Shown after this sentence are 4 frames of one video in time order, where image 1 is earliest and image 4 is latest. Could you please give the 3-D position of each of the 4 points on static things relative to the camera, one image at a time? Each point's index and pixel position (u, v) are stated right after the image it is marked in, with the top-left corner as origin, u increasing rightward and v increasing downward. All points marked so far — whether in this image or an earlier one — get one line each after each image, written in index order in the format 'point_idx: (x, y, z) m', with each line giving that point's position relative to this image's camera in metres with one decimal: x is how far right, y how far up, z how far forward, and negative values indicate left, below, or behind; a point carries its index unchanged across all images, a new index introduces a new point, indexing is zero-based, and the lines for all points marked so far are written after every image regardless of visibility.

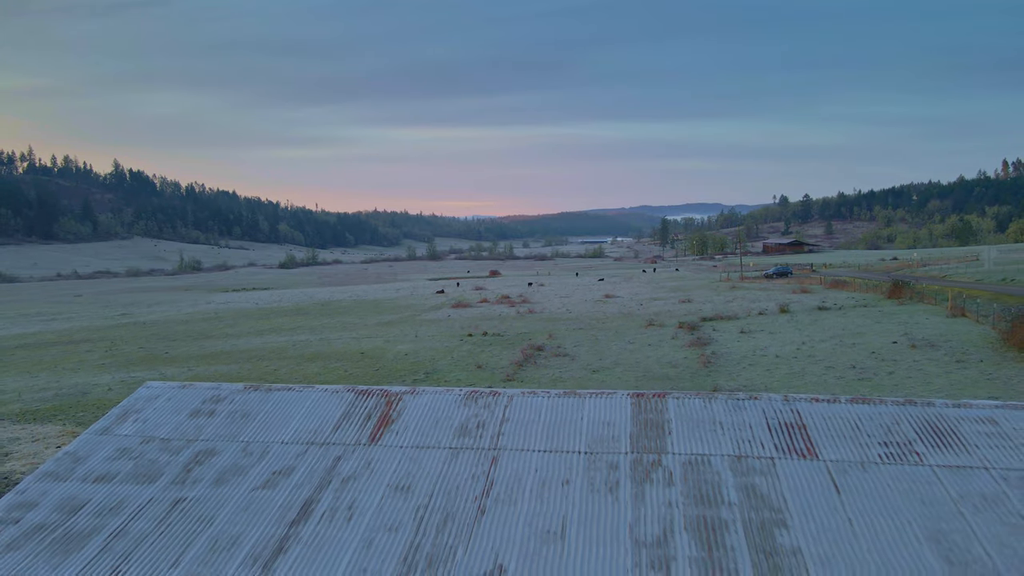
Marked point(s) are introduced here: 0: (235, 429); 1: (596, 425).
0: (-3.2, -1.6, +7.9) m
1: (+0.9, -1.5, +7.3) m
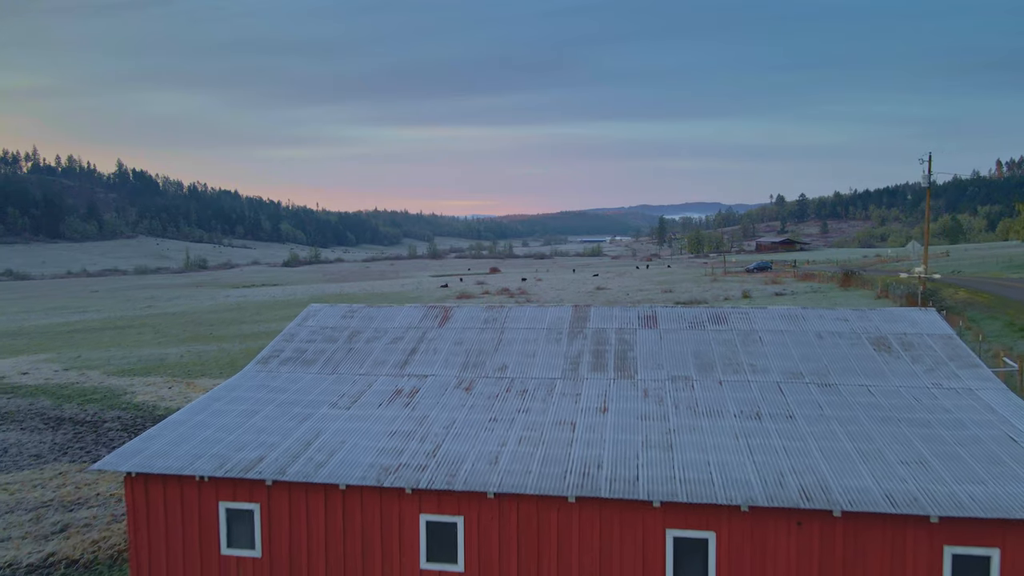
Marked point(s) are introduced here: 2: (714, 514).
0: (-3.2, -0.8, +15.4) m
1: (+0.9, -0.6, +14.8) m
2: (+2.6, -2.8, +8.8) m
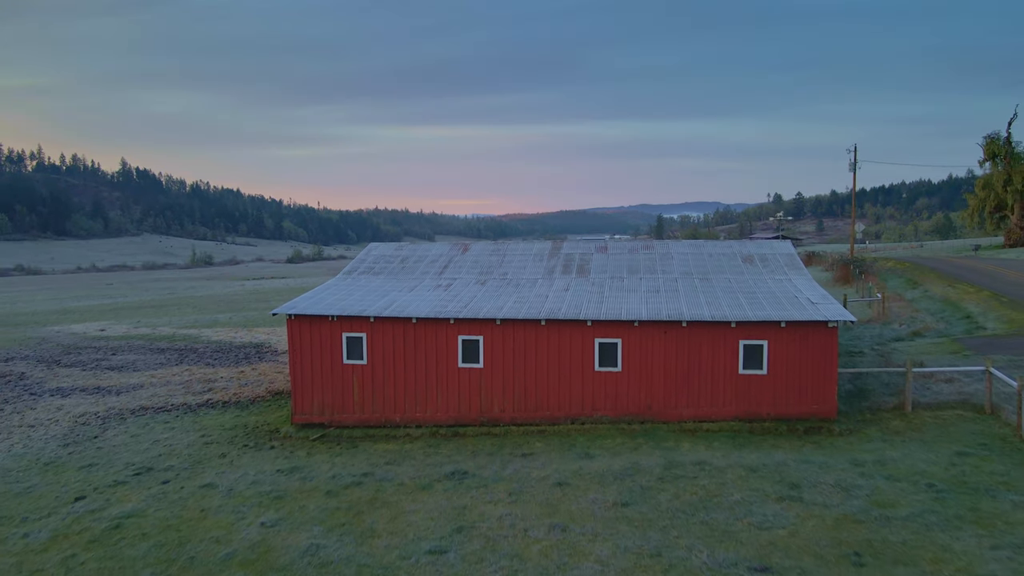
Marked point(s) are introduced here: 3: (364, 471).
0: (-3.3, +1.2, +22.8) m
1: (+0.9, +1.3, +22.1) m
2: (+2.5, -0.9, +16.1) m
3: (-3.1, -3.8, +14.6) m
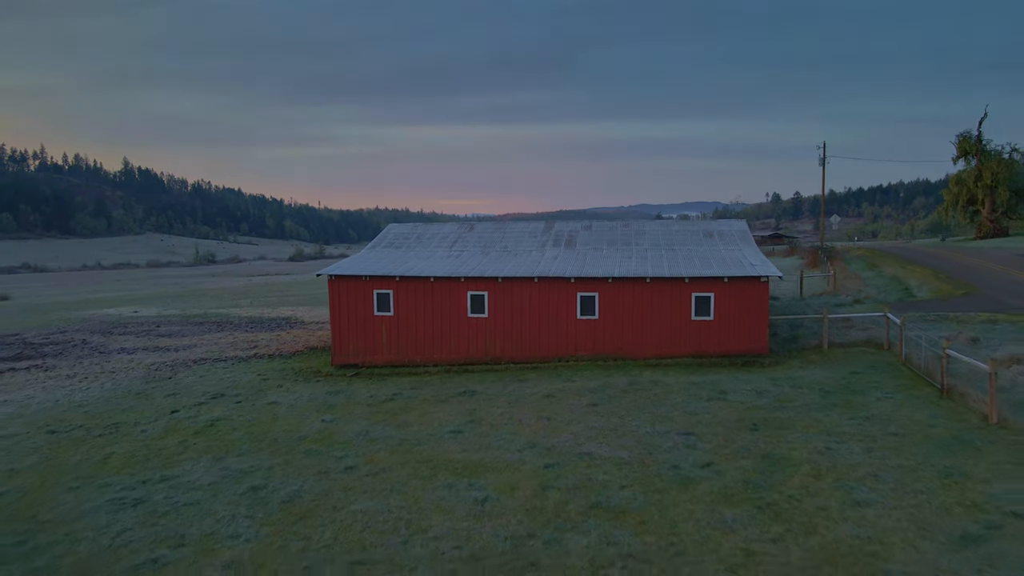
0: (-3.3, +2.2, +26.8) m
1: (+0.8, +2.3, +26.1) m
2: (+2.5, +0.1, +20.1) m
3: (-3.1, -2.8, +18.6) m
